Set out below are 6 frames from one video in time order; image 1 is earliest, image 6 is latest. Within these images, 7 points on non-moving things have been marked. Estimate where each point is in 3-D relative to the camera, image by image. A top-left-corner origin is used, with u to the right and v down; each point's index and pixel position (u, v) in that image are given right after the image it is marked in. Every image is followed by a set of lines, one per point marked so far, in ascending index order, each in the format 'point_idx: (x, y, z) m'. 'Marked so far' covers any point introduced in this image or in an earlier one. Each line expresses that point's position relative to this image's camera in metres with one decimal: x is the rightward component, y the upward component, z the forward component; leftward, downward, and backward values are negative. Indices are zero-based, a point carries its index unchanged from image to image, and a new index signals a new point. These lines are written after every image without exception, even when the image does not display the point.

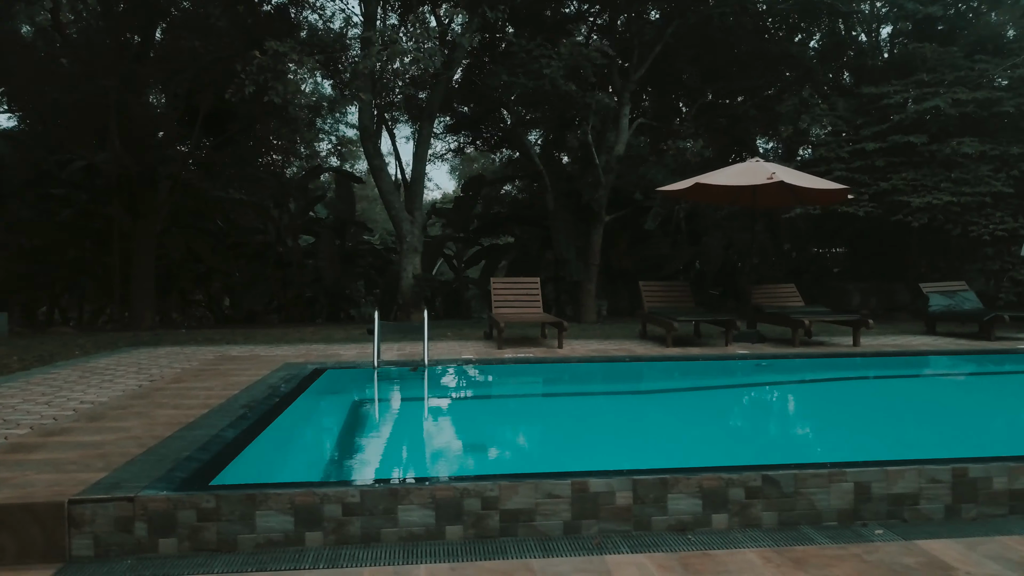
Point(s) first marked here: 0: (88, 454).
0: (-1.8, -0.7, +3.1) m
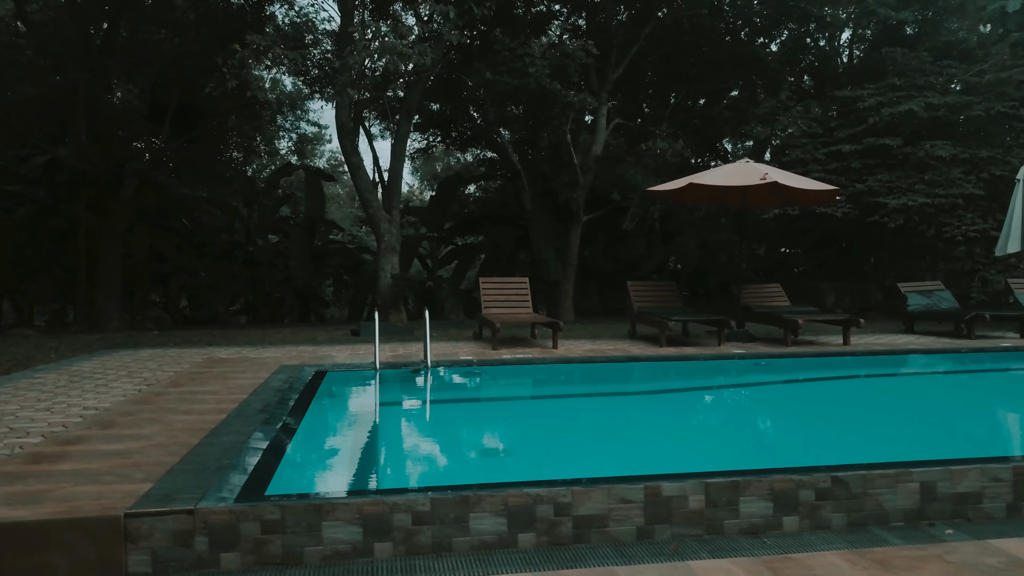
0: (-1.6, -0.7, +3.0) m
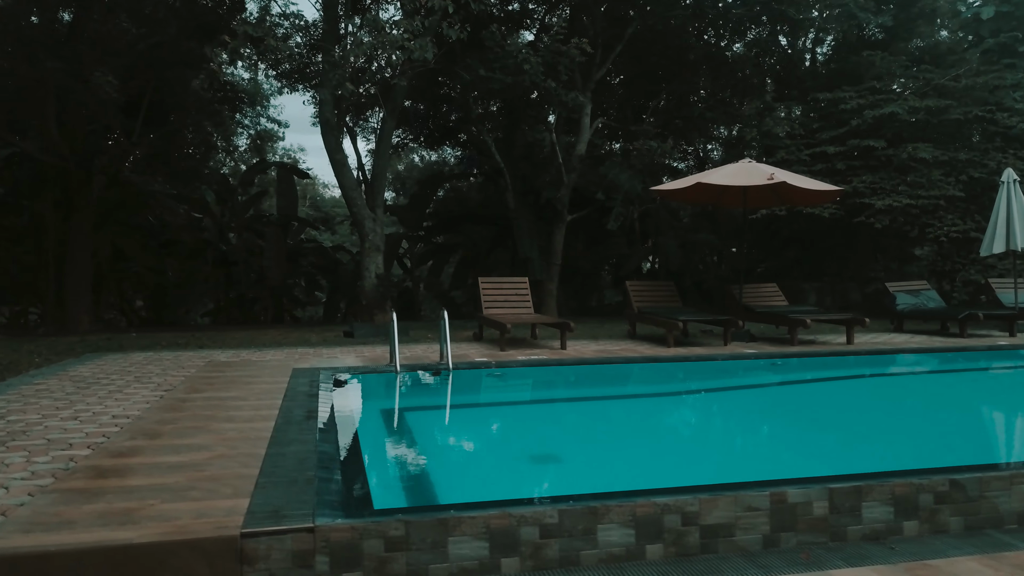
0: (-1.2, -0.7, +2.8) m
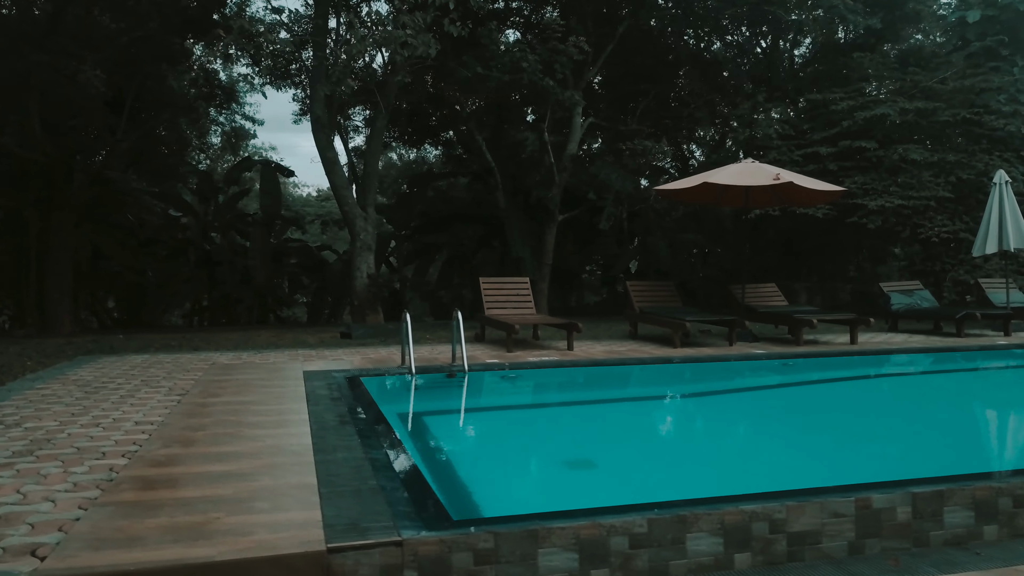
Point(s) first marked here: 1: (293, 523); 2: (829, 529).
0: (-1.0, -0.7, +2.7) m
1: (-0.7, -0.7, +2.3) m
2: (+1.1, -0.8, +2.4) m
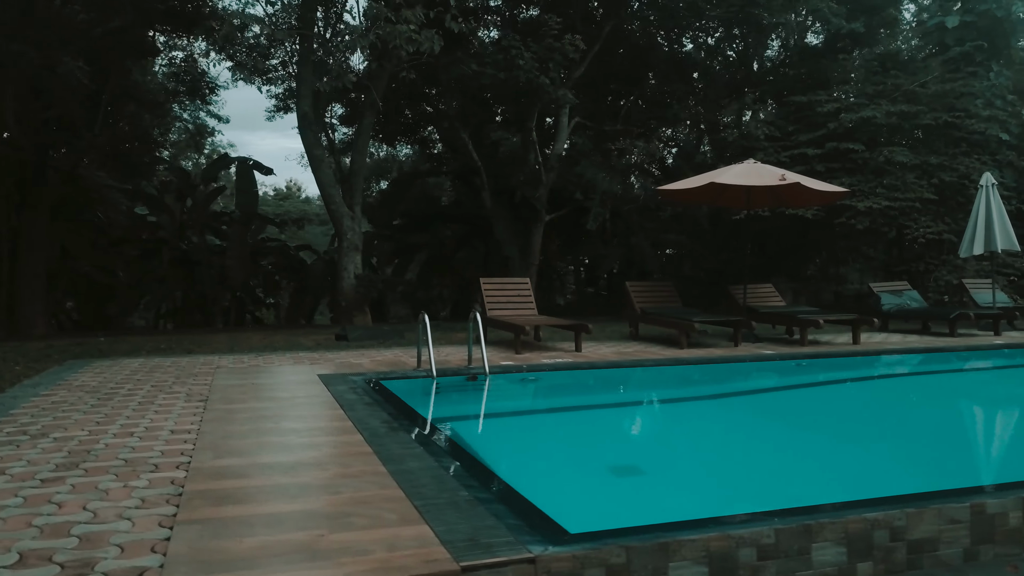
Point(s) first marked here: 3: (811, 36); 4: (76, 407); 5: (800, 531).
0: (-0.6, -0.7, +2.5) m
1: (-0.3, -0.7, +2.1) m
2: (+1.4, -0.8, +2.3) m
3: (+6.6, +5.7, +16.2) m
4: (-2.9, -0.8, +4.8) m
5: (+0.9, -0.7, +2.2) m
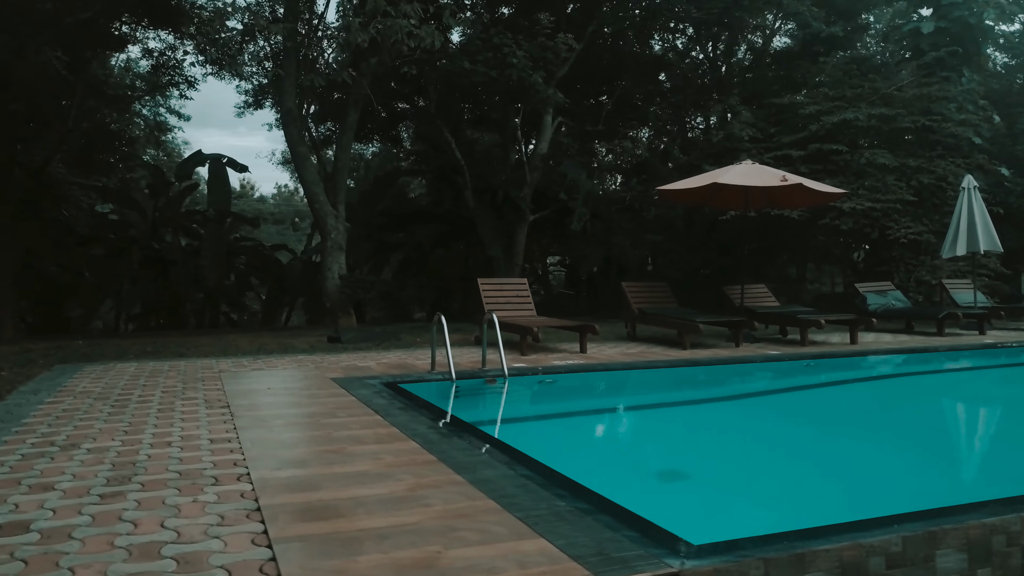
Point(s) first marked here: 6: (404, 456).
0: (-0.3, -0.8, +2.4) m
1: (+0.1, -0.8, +2.0) m
2: (+1.8, -0.8, +2.3) m
3: (+6.2, +5.7, +16.4) m
4: (-2.6, -0.8, +4.5) m
5: (+1.2, -0.7, +2.2) m
6: (-0.5, -0.8, +3.3) m
